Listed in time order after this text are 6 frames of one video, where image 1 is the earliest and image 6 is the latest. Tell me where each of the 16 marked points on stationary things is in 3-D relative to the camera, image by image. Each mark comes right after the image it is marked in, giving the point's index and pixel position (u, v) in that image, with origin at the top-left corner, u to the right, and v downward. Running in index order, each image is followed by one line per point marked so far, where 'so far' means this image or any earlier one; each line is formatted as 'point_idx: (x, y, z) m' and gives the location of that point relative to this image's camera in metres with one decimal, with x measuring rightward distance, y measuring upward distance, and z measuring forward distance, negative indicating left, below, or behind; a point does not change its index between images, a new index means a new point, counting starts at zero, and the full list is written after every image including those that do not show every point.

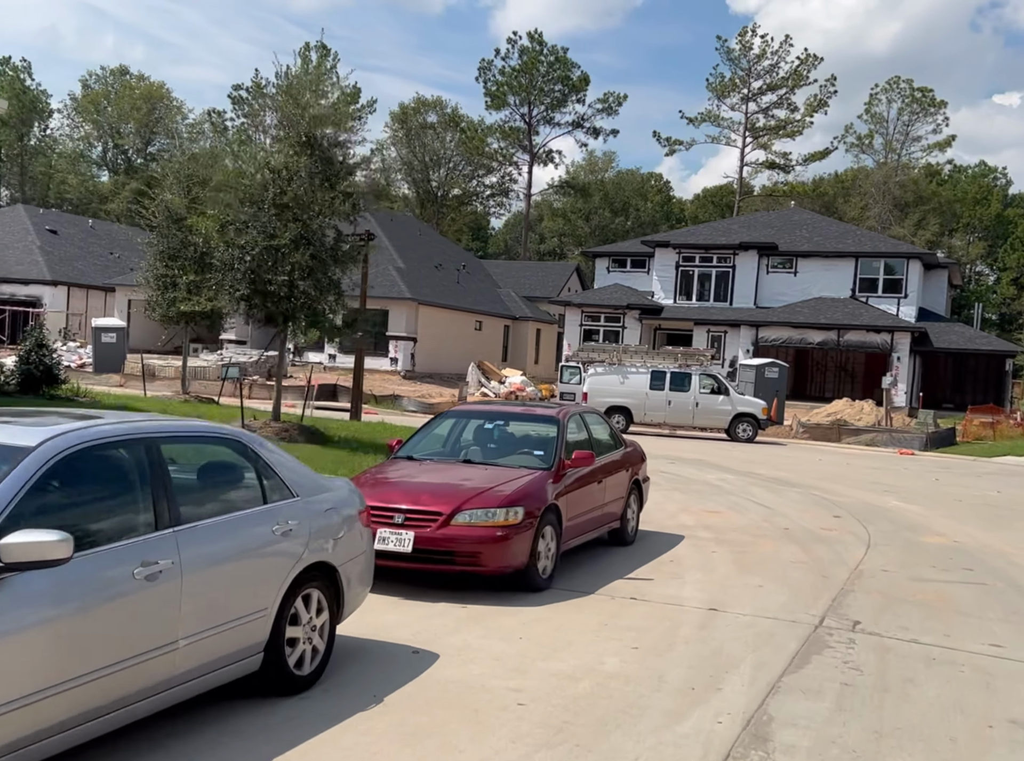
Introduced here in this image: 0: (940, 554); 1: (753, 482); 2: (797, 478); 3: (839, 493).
0: (+4.8, -2.0, +12.5) m
1: (+4.1, -1.8, +19.1) m
2: (+5.1, -1.8, +19.9) m
3: (+5.2, -1.9, +17.9) m
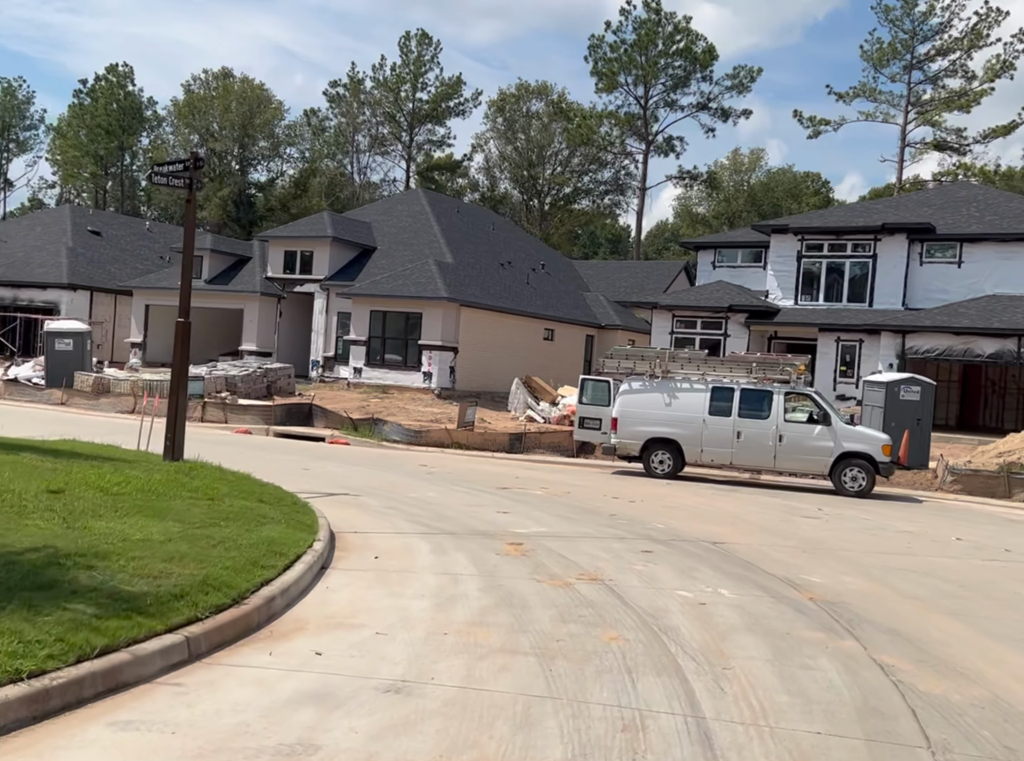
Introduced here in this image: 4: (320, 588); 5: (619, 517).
0: (+1.6, -2.0, +2.3) m
1: (+2.0, -1.9, +8.9) m
2: (+3.1, -2.0, +9.5) m
3: (+2.9, -2.0, +7.5) m
4: (-1.6, -1.7, +9.1) m
5: (+1.4, -1.8, +14.6) m
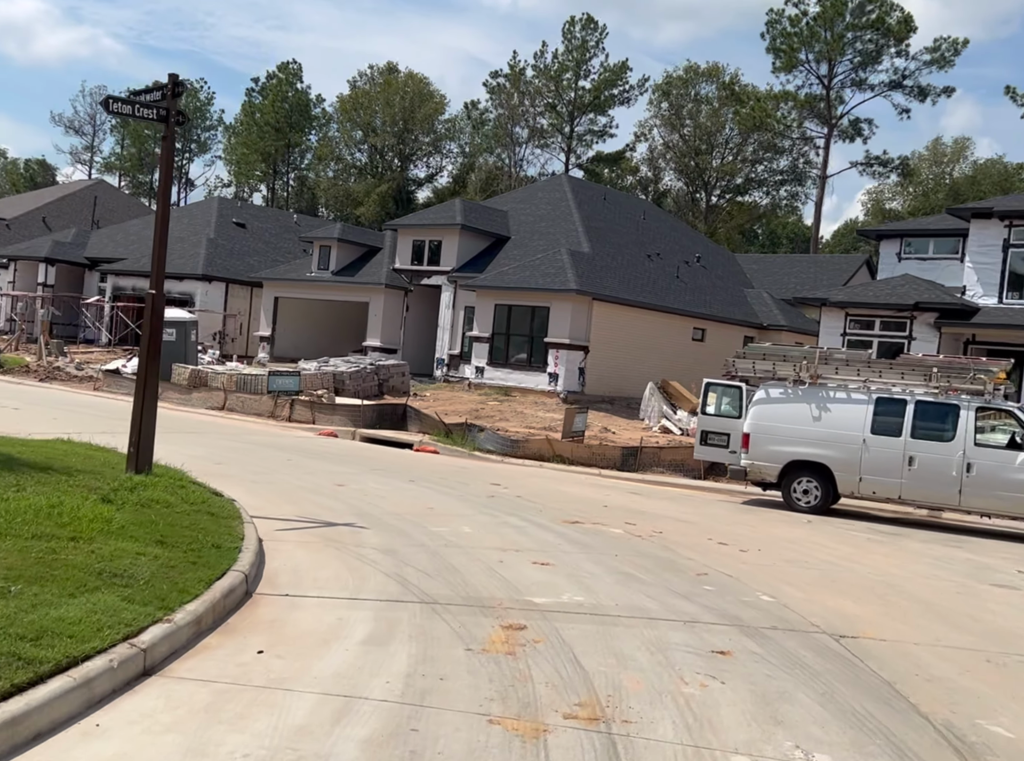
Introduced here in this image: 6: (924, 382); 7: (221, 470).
0: (0.0, -1.9, -2.1) m
1: (+1.4, -1.9, +4.4) m
2: (+2.6, -2.0, +4.9) m
3: (+2.1, -2.0, +2.9) m
4: (-2.1, -1.7, +5.2) m
5: (+1.8, -1.8, +10.1) m
6: (+6.1, 0.0, +16.4) m
7: (-4.2, -1.3, +15.9) m
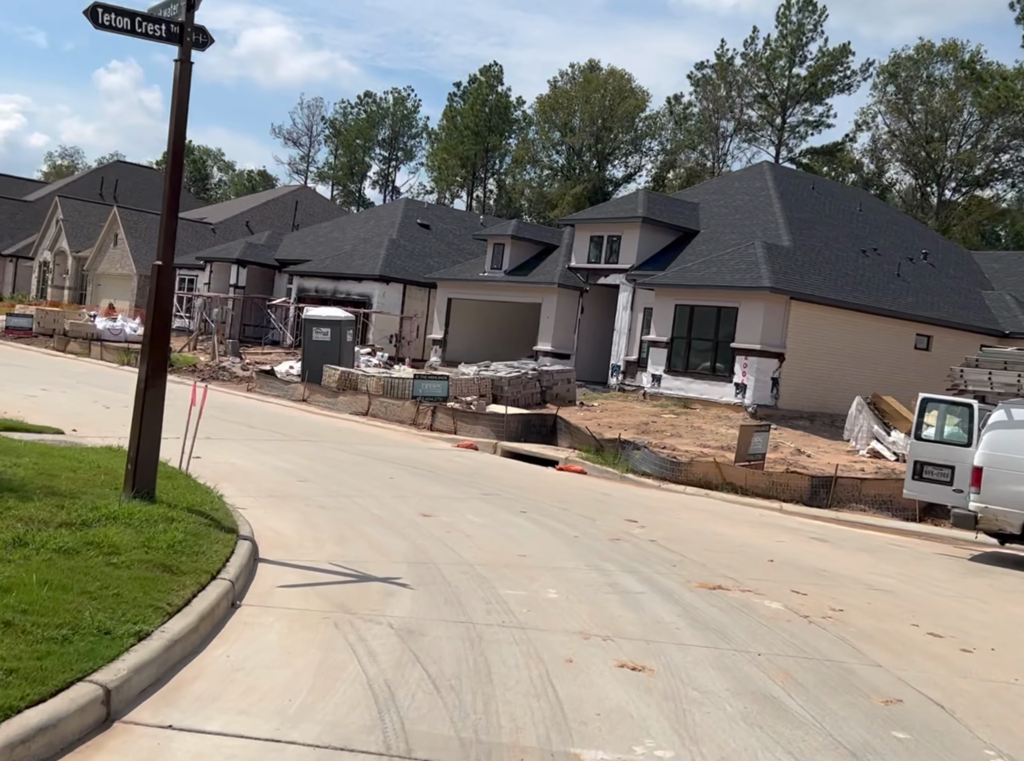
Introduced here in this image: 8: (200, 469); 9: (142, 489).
0: (-1.9, -1.8, -5.4) m
1: (+0.7, -1.9, +0.7) m
2: (+2.0, -2.0, +0.9) m
3: (+1.1, -2.0, -0.9) m
4: (-2.5, -1.6, +2.1) m
5: (+2.2, -1.9, +6.2) m
6: (+7.7, -0.2, +11.6) m
7: (-2.6, -1.3, +13.1) m
8: (-4.0, -1.1, +14.1) m
9: (-3.2, -0.9, +9.4) m
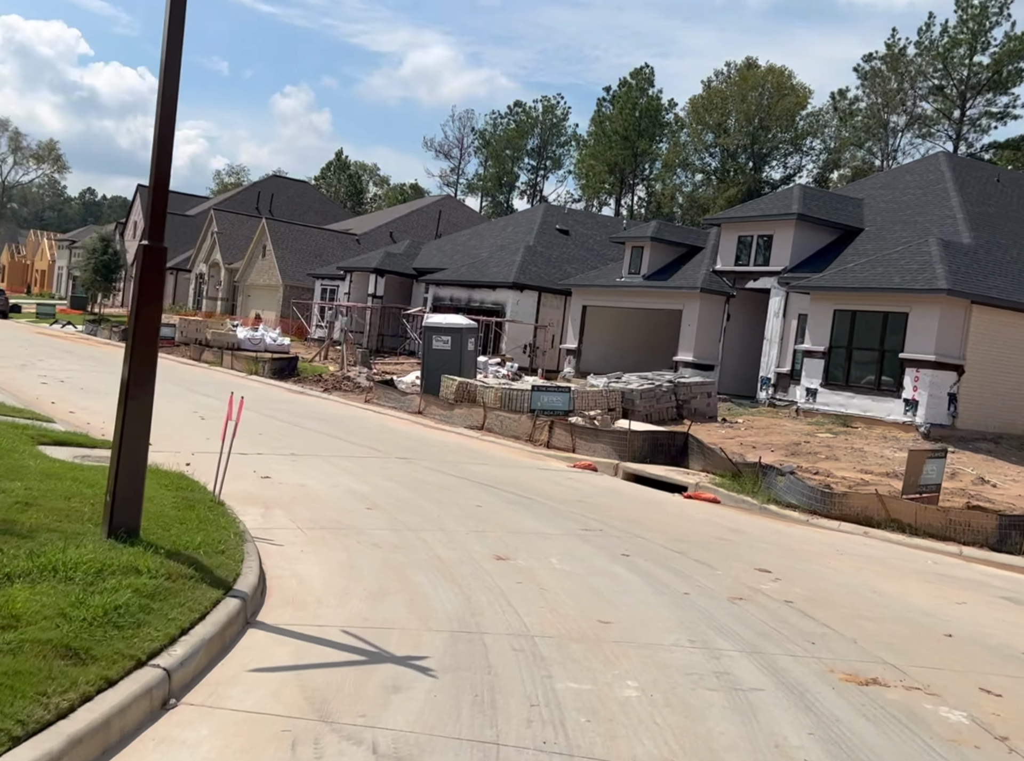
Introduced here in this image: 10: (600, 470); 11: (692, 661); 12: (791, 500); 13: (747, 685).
0: (-3.5, -1.7, -7.4) m
1: (-0.1, -1.9, -1.8) m
2: (+1.2, -2.0, -1.7) m
3: (+0.1, -1.9, -3.4) m
4: (-3.1, -1.6, +0.2) m
5: (+2.2, -1.9, +3.5) m
6: (+8.4, -0.4, +8.1) m
7: (-1.6, -1.4, +11.0) m
8: (-2.8, -1.2, +12.2) m
9: (-2.7, -1.0, +7.5) m
10: (+1.4, -1.5, +17.9) m
11: (+1.2, -1.8, +6.9) m
12: (+3.8, -1.6, +14.8) m
13: (+1.4, -1.8, +6.5) m
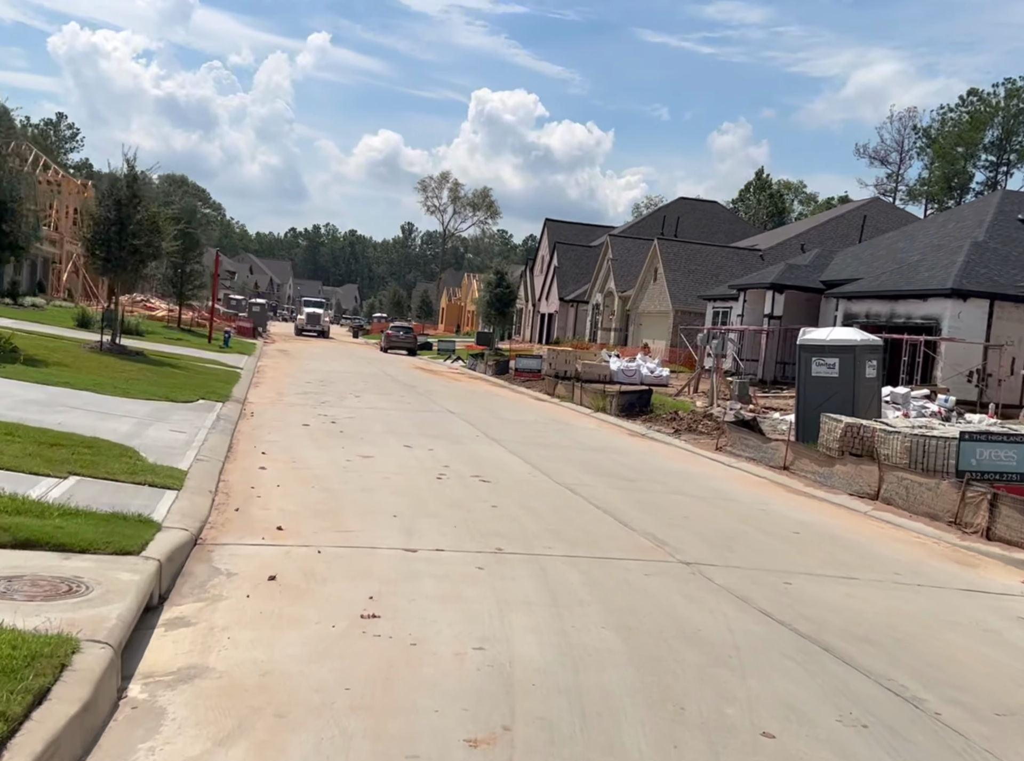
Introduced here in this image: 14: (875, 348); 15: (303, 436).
0: (-9.4, -1.4, -12.0) m
1: (-4.0, -1.7, -8.1) m
2: (-2.8, -1.8, -8.6) m
3: (-4.5, -1.7, -9.7) m
4: (-6.0, -1.5, -5.2) m
5: (+0.1, -1.9, -4.1) m
6: (+7.6, -0.4, -2.3) m
7: (-0.4, -1.6, +4.2) m
8: (-1.1, -1.5, +5.8) m
9: (-2.8, -1.1, +1.4) m
10: (+5.0, -1.8, +9.4) m
11: (+0.5, -1.8, -0.6) m
12: (+5.9, -1.9, +5.6) m
13: (+0.5, -1.8, -1.1) m
14: (+5.5, +0.5, +16.7) m
15: (-3.0, -0.8, +16.0) m
